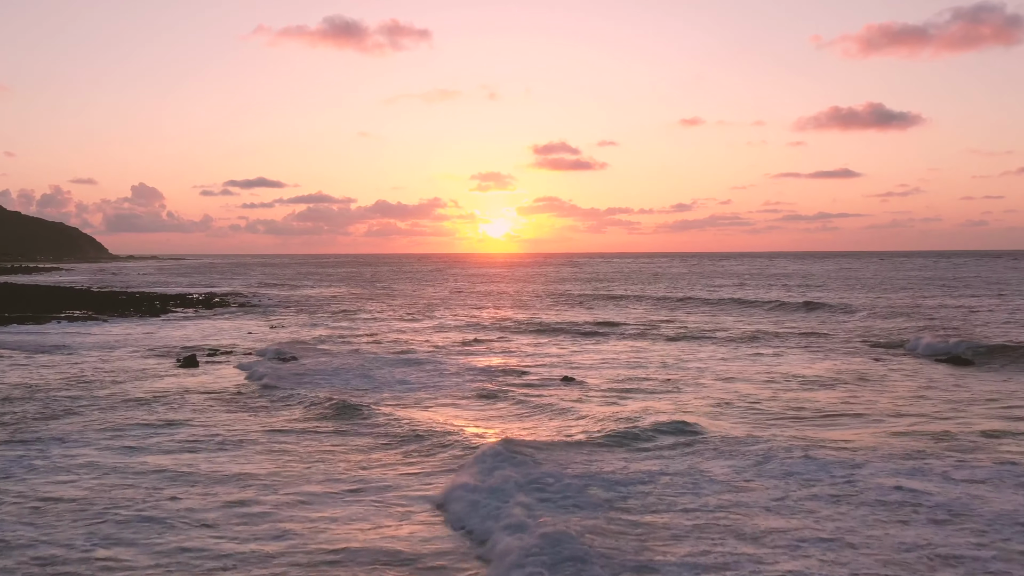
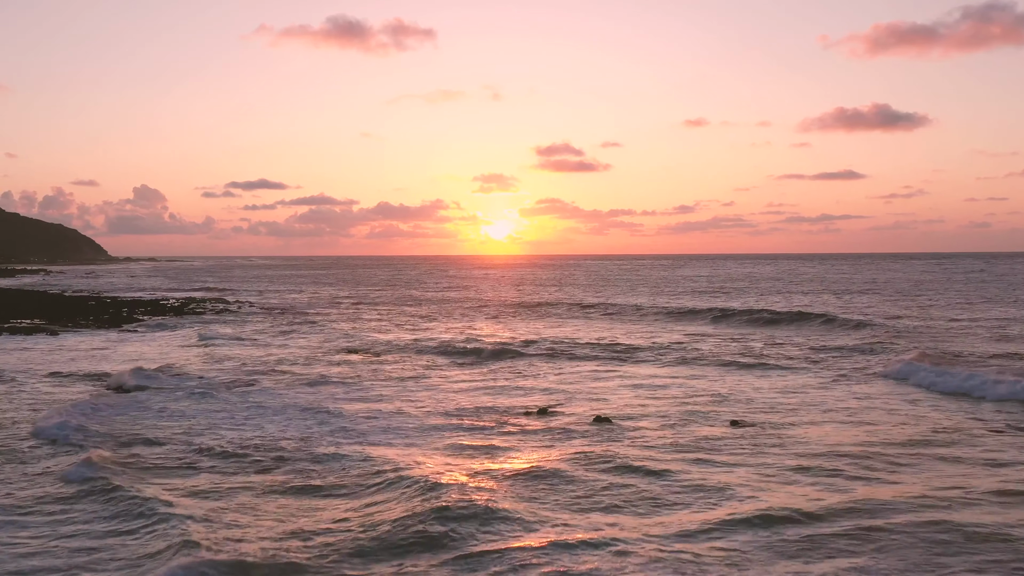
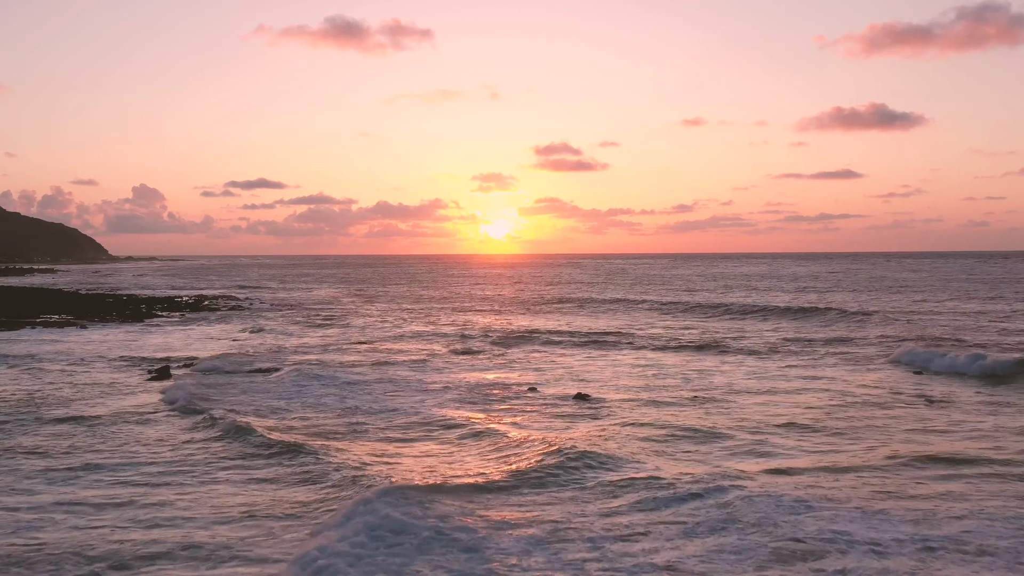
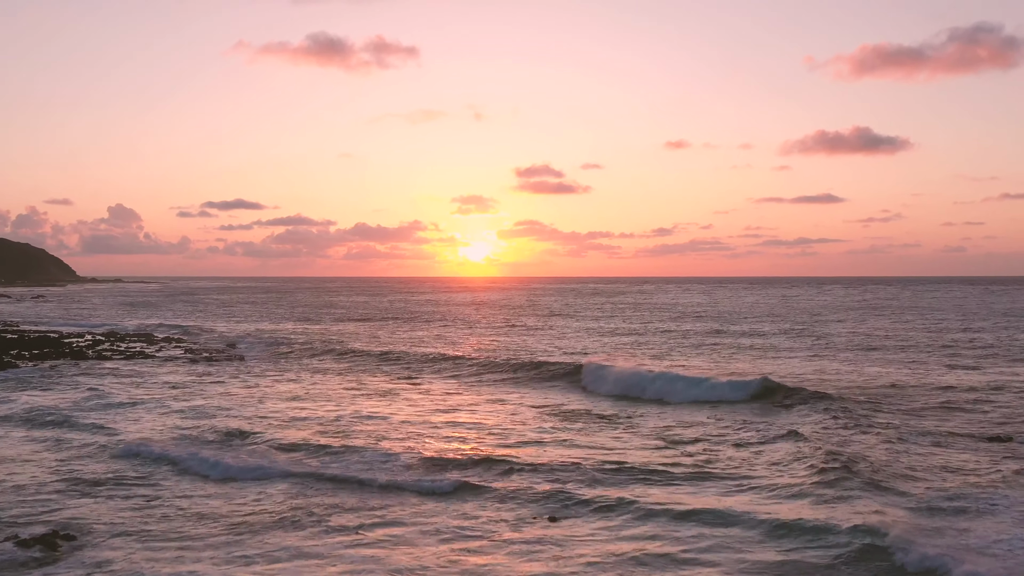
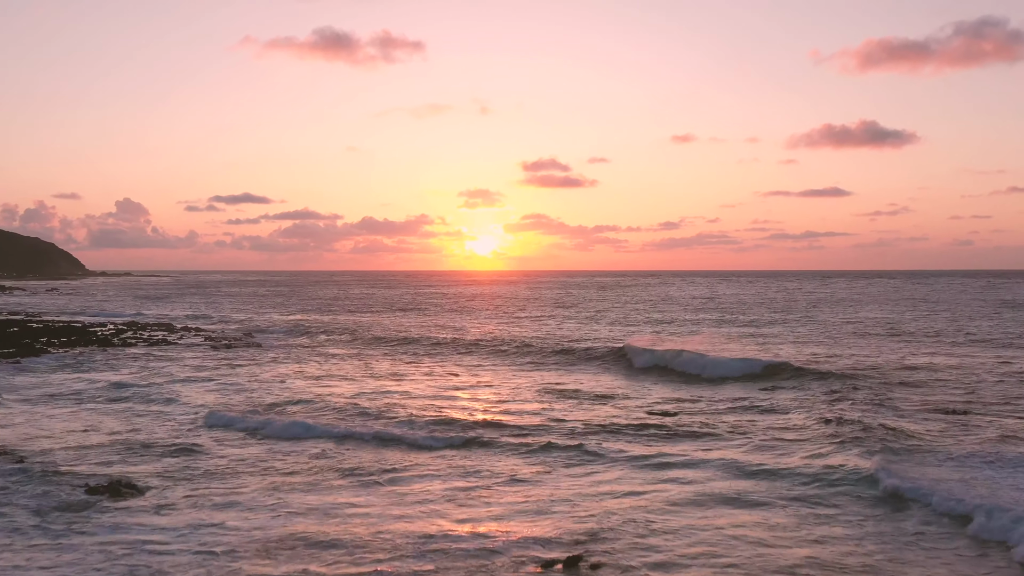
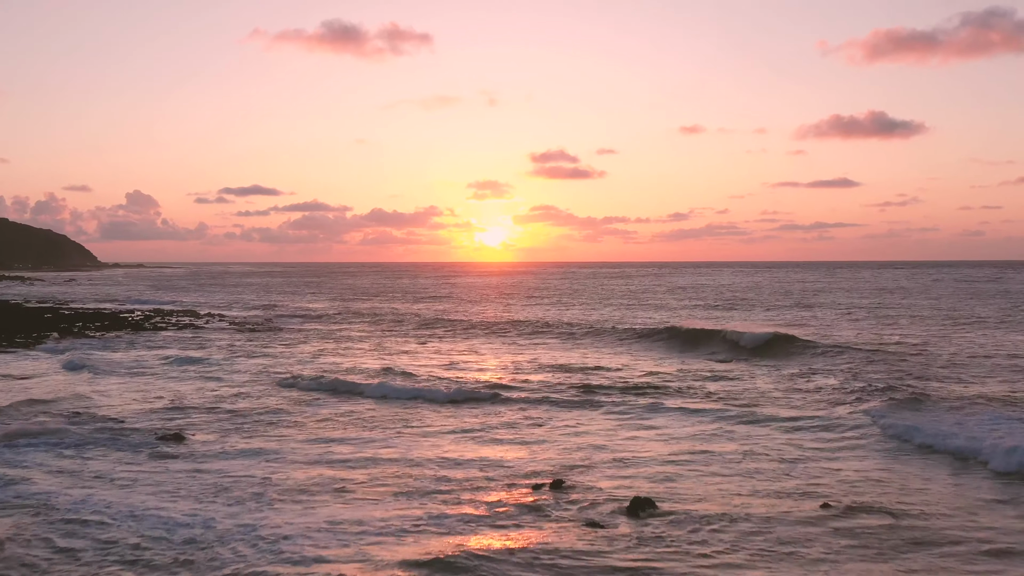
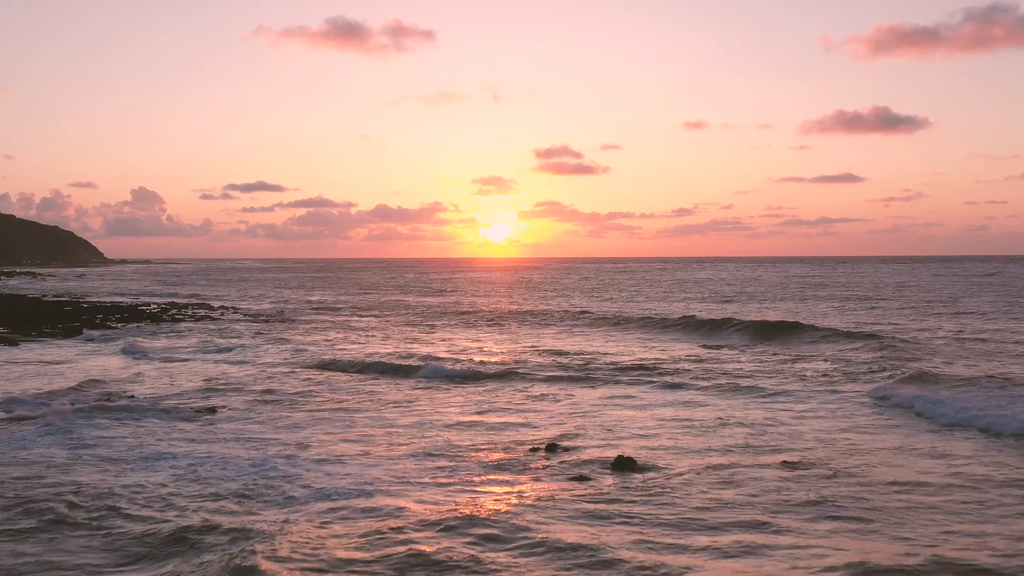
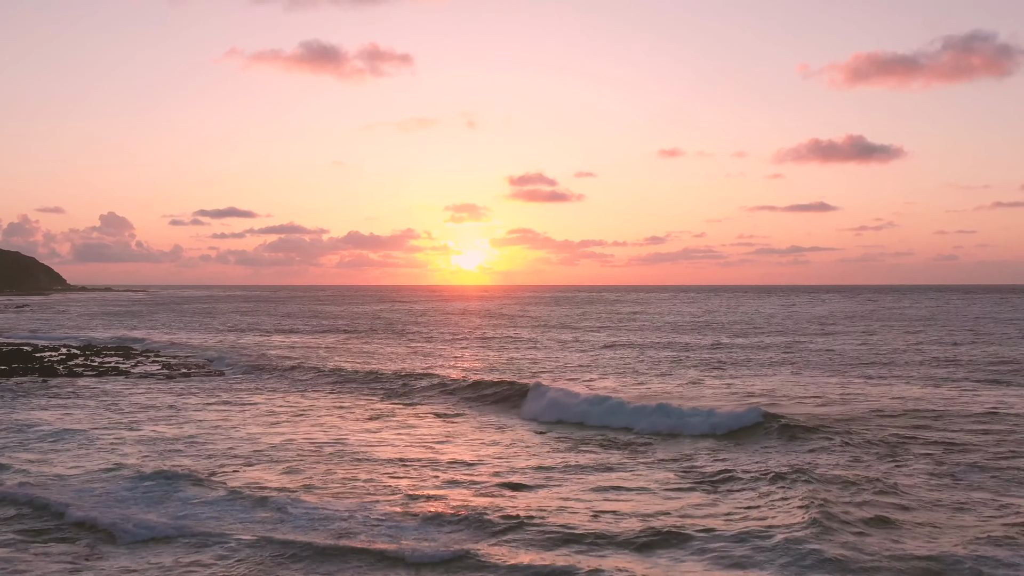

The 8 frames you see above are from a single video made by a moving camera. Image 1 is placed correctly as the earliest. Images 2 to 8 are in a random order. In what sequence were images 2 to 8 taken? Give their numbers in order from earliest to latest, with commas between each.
3, 2, 7, 6, 5, 4, 8
